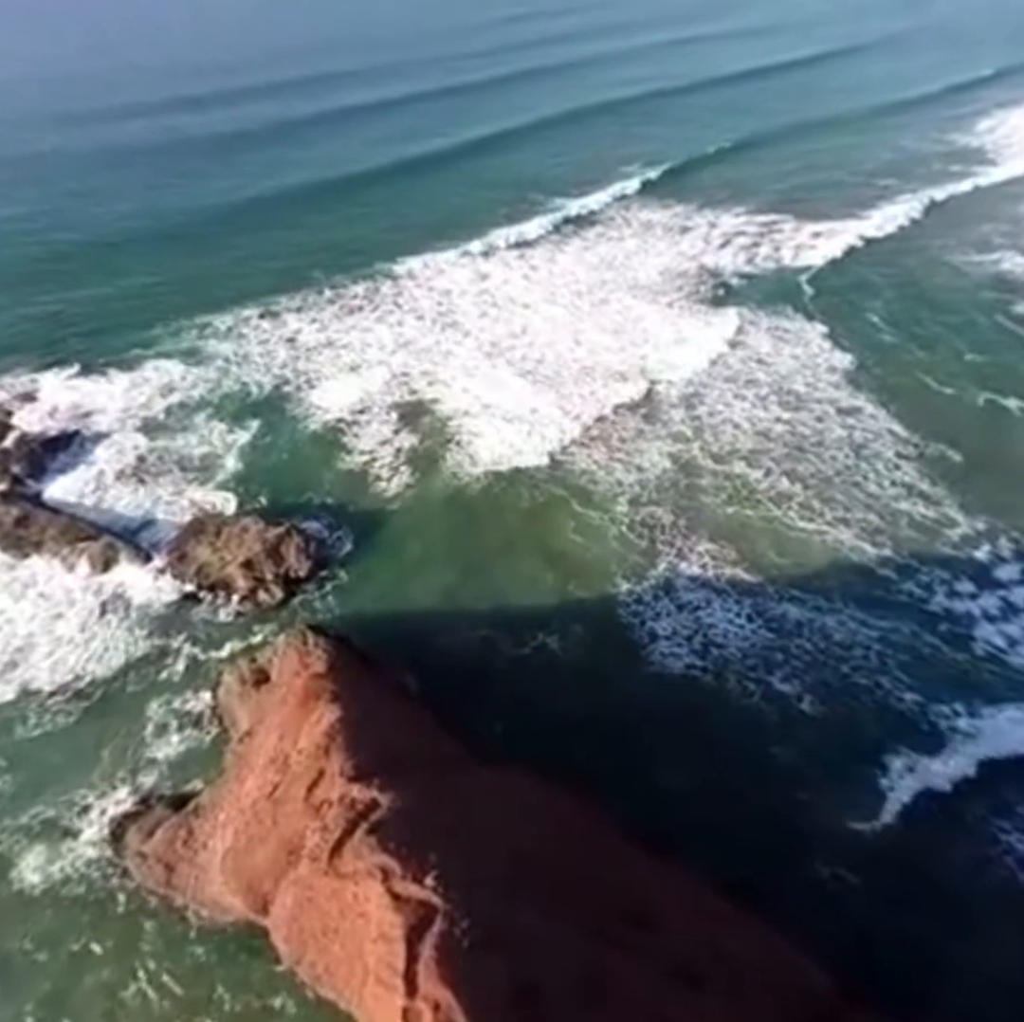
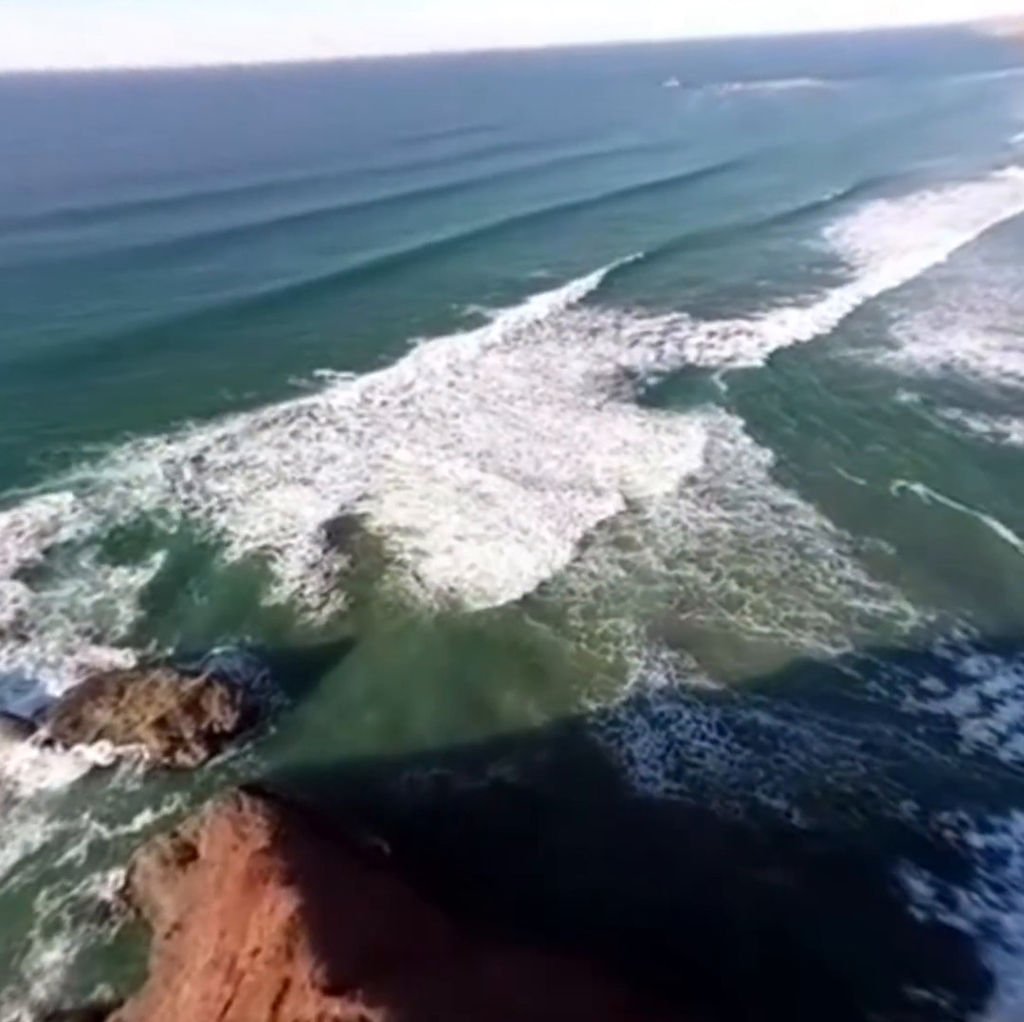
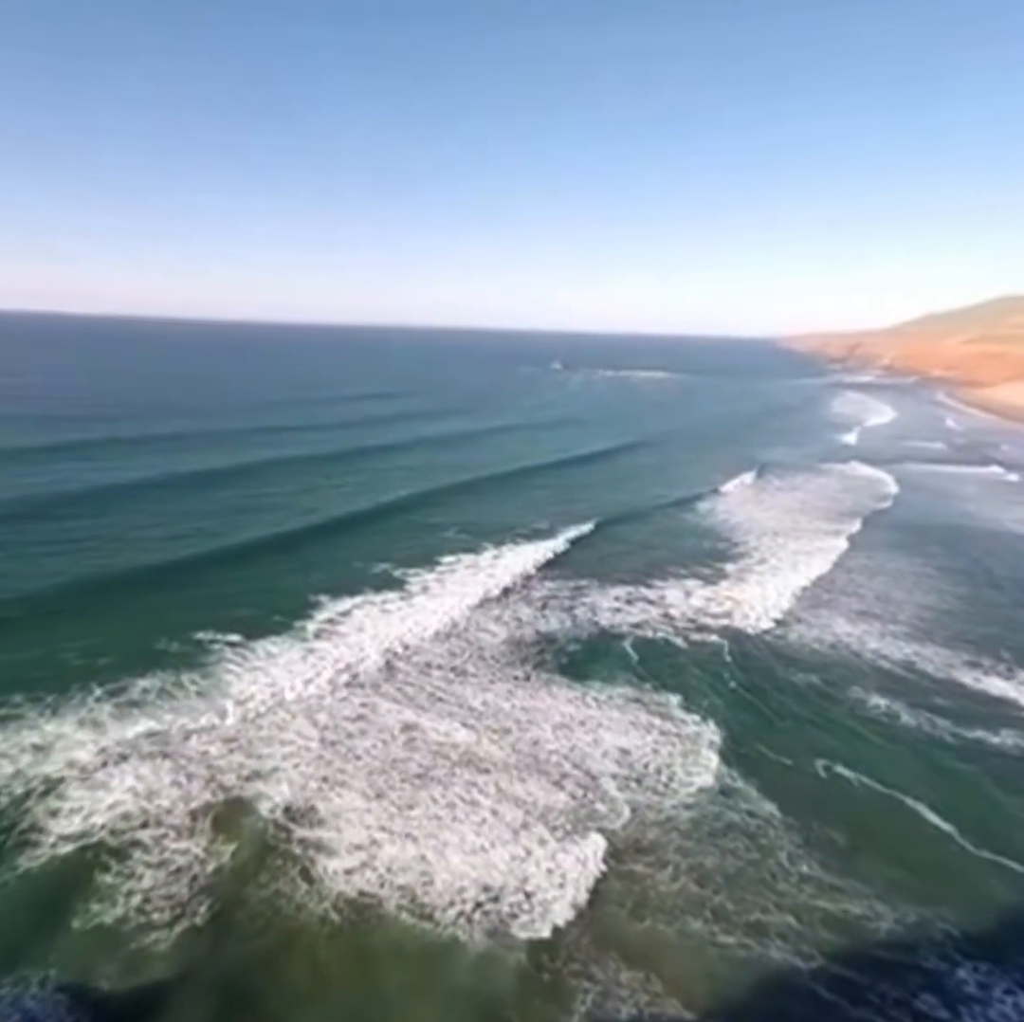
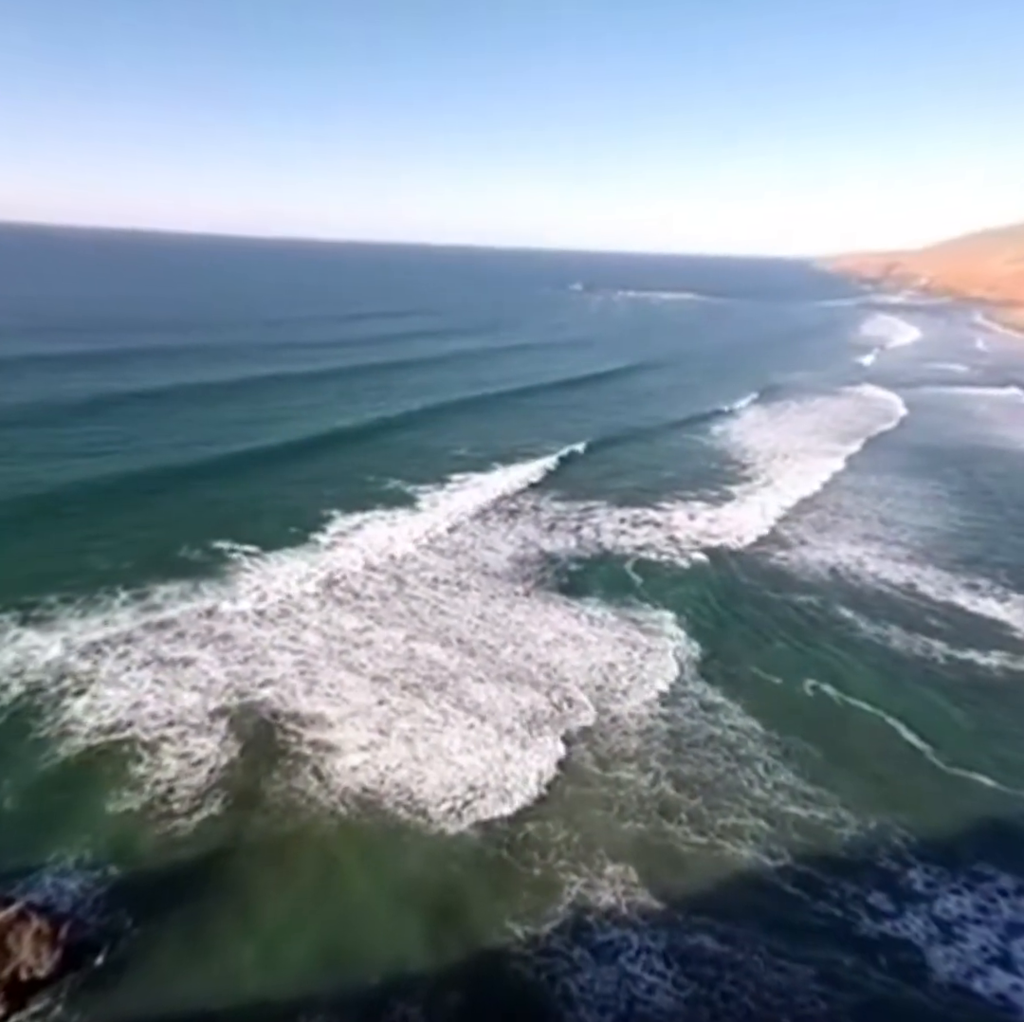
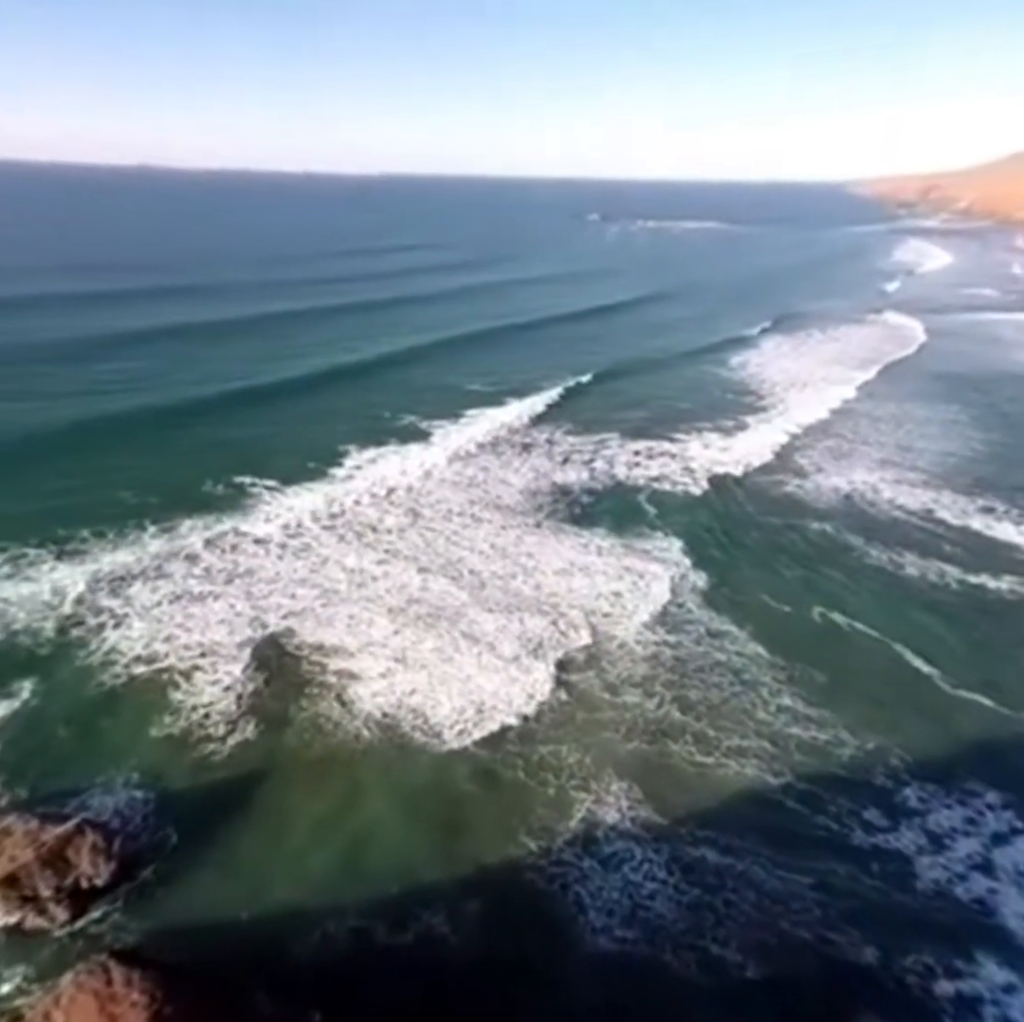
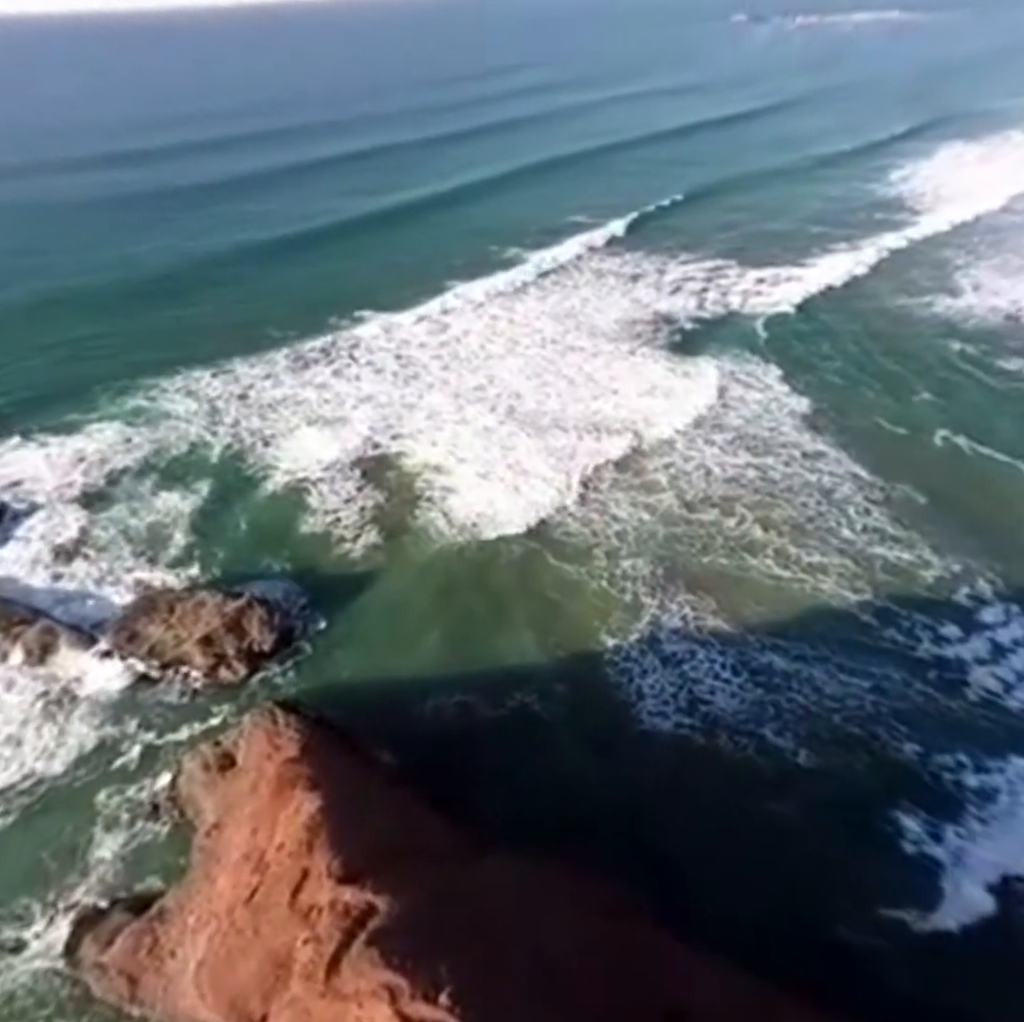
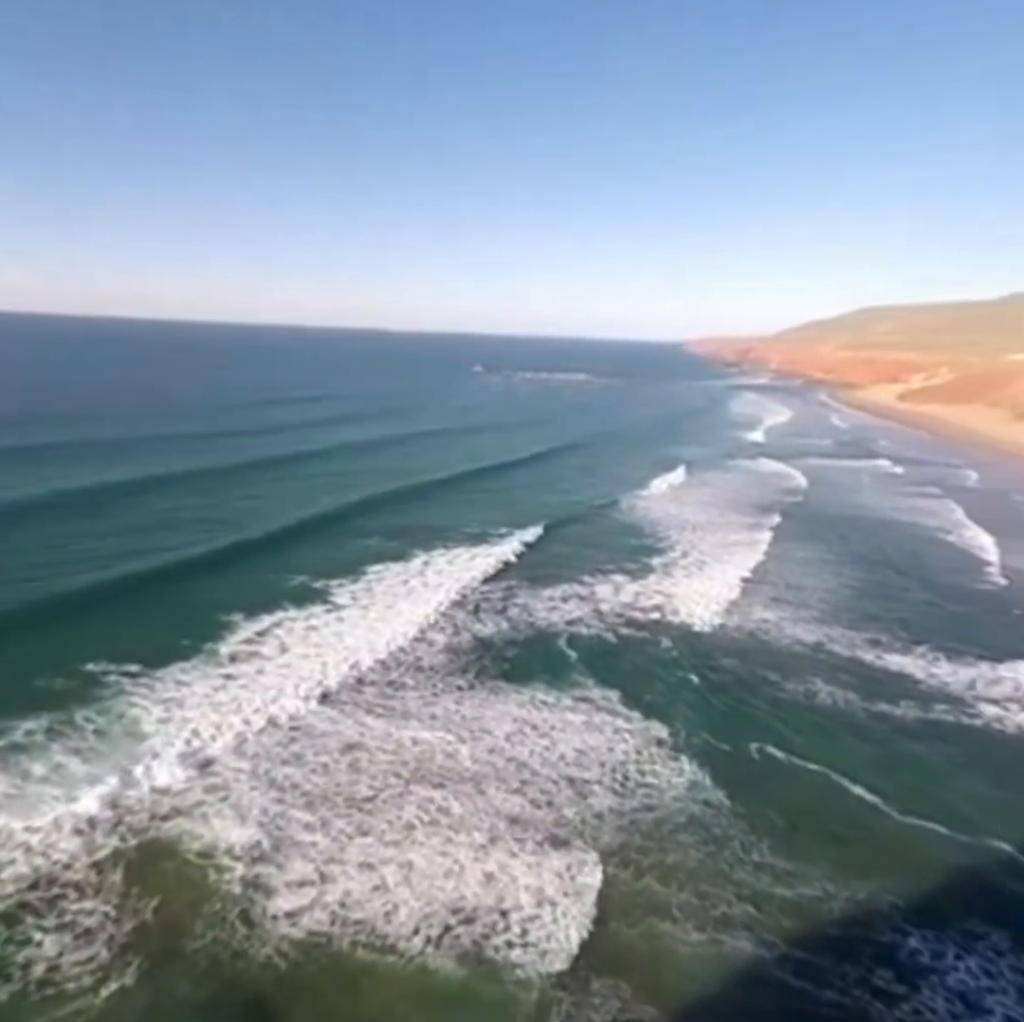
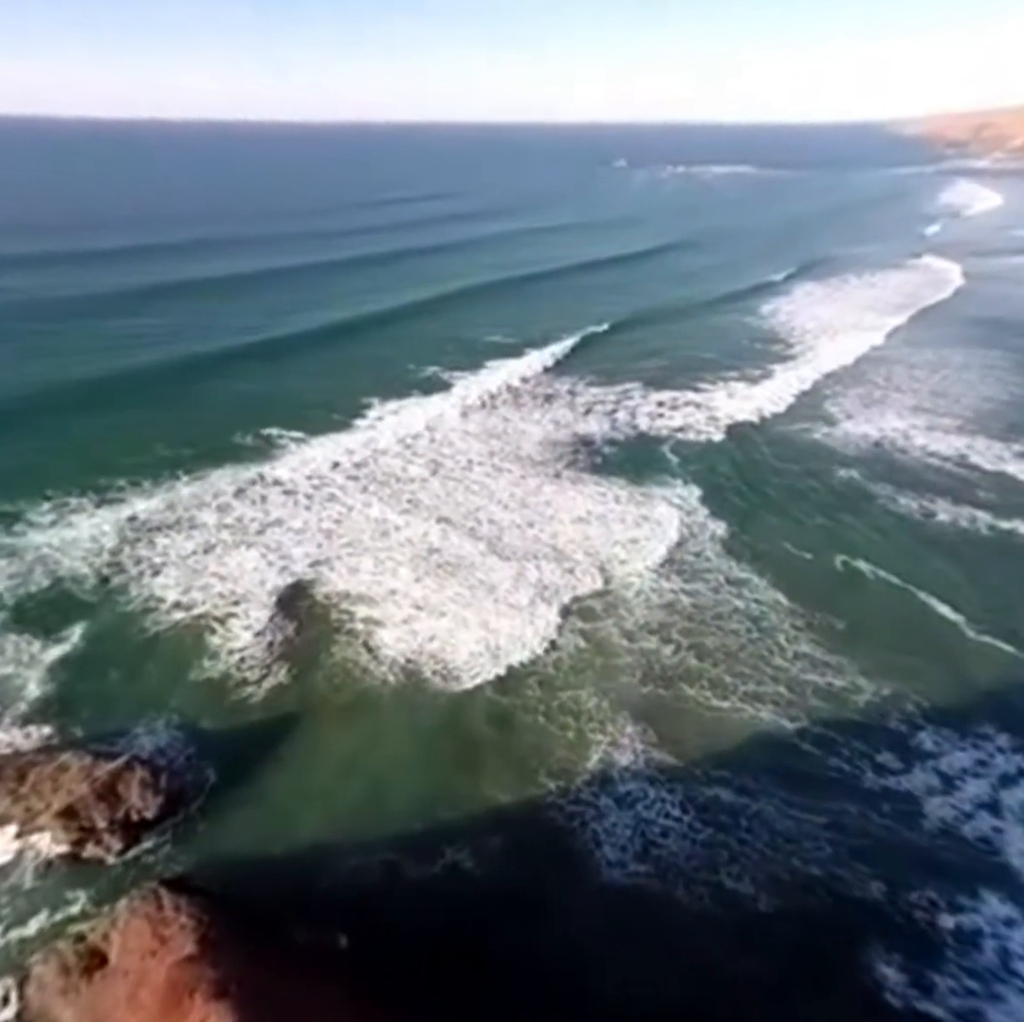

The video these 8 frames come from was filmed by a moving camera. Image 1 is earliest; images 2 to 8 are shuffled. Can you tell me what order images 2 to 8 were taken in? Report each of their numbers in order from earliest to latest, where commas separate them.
6, 2, 8, 5, 4, 3, 7
